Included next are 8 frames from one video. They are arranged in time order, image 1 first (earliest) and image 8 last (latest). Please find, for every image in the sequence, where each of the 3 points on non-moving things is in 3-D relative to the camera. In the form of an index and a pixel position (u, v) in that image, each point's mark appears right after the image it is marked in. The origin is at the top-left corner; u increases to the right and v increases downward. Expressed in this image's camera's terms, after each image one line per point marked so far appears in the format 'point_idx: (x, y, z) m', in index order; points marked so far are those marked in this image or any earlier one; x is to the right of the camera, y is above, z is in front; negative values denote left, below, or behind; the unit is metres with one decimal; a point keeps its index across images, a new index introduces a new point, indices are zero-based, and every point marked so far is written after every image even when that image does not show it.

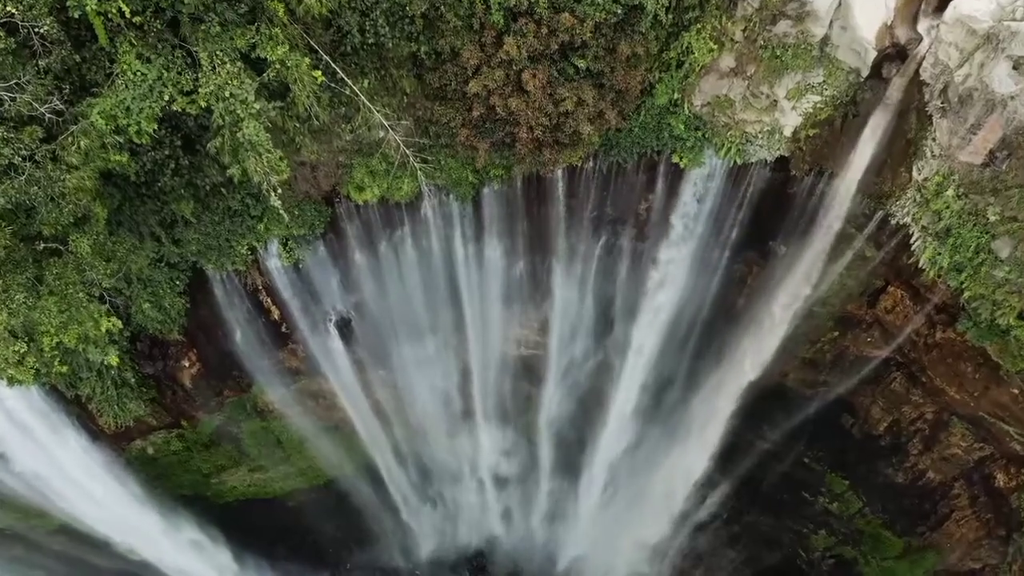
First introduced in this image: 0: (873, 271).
0: (+4.7, +0.2, +9.1) m
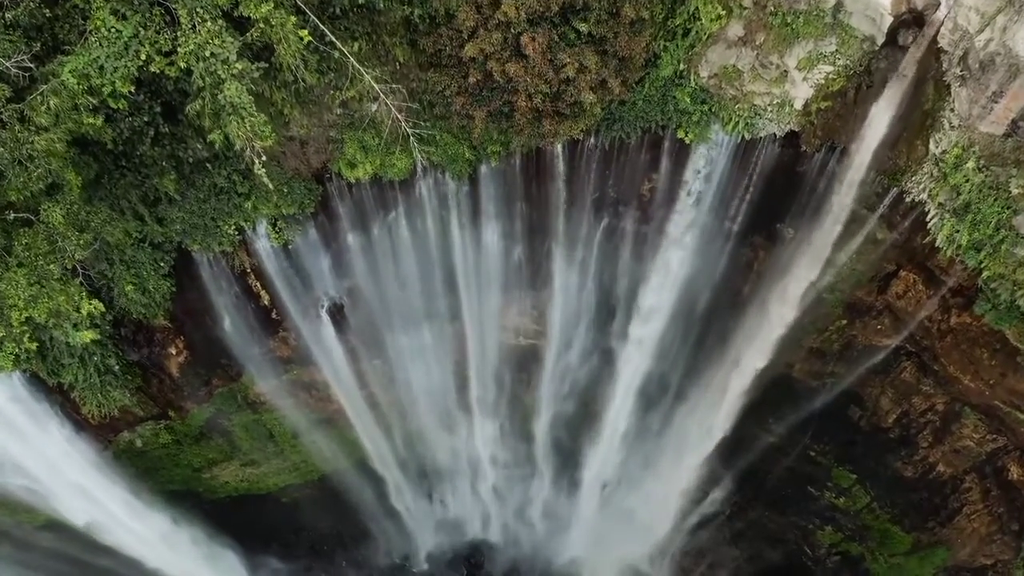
0: (+4.7, +0.4, +8.7) m
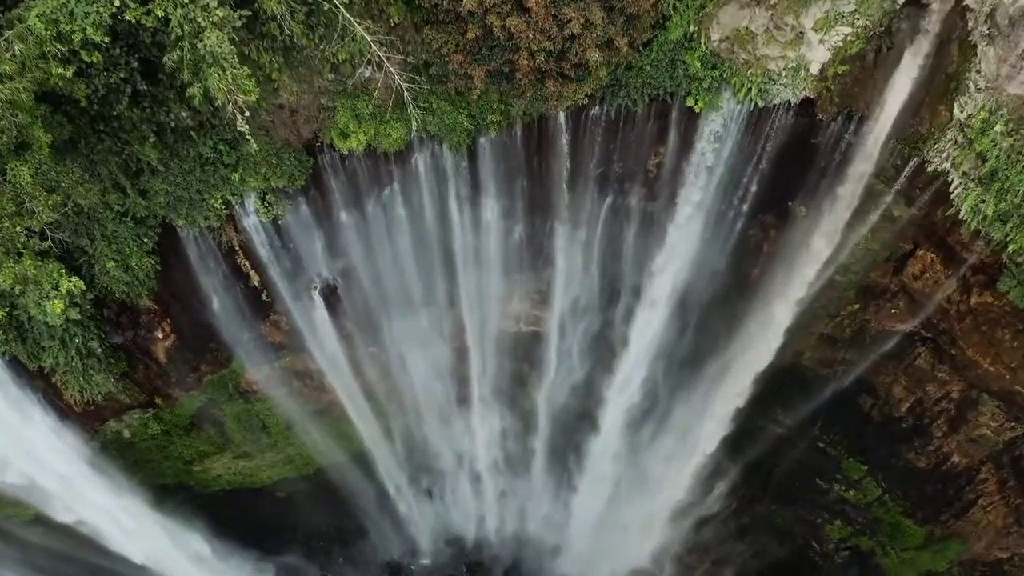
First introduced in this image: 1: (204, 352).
0: (+4.7, +0.7, +8.4) m
1: (-4.3, -0.9, +9.7) m
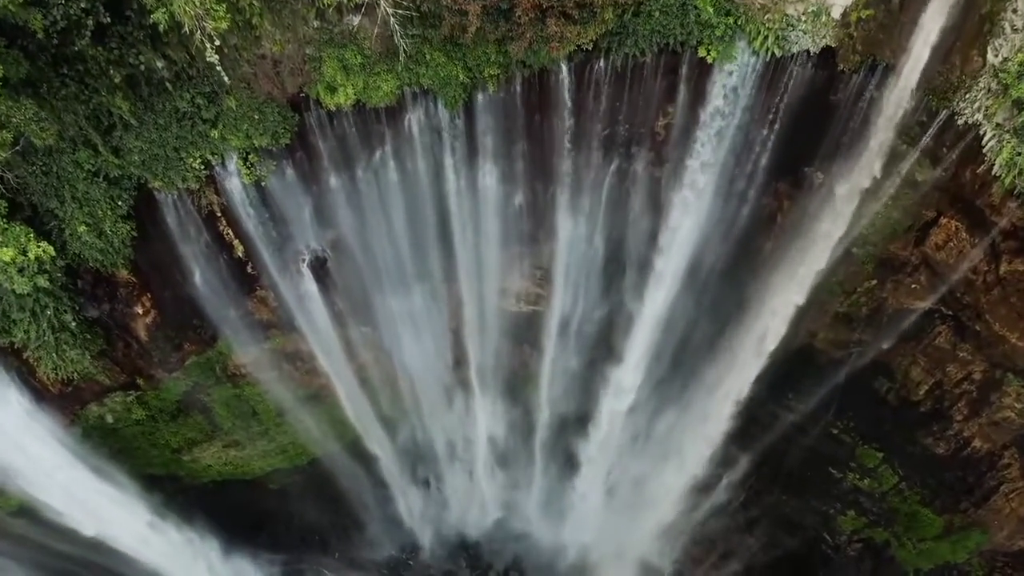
0: (+4.7, +1.1, +7.9) m
1: (-4.4, -0.5, +9.2) m
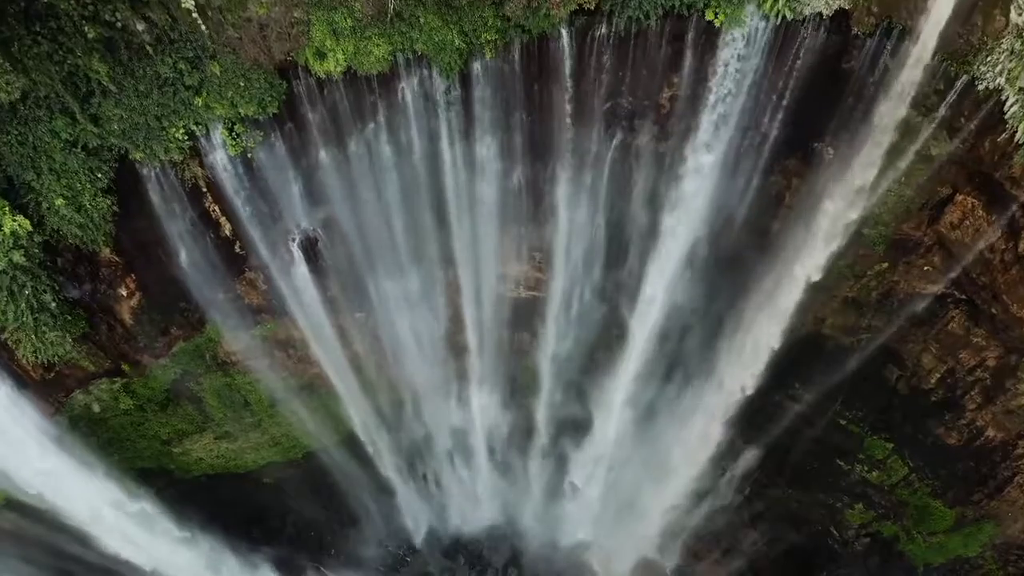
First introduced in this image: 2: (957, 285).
0: (+4.7, +1.3, +7.6) m
1: (-4.4, -0.3, +8.9) m
2: (+5.3, +0.1, +8.2) m
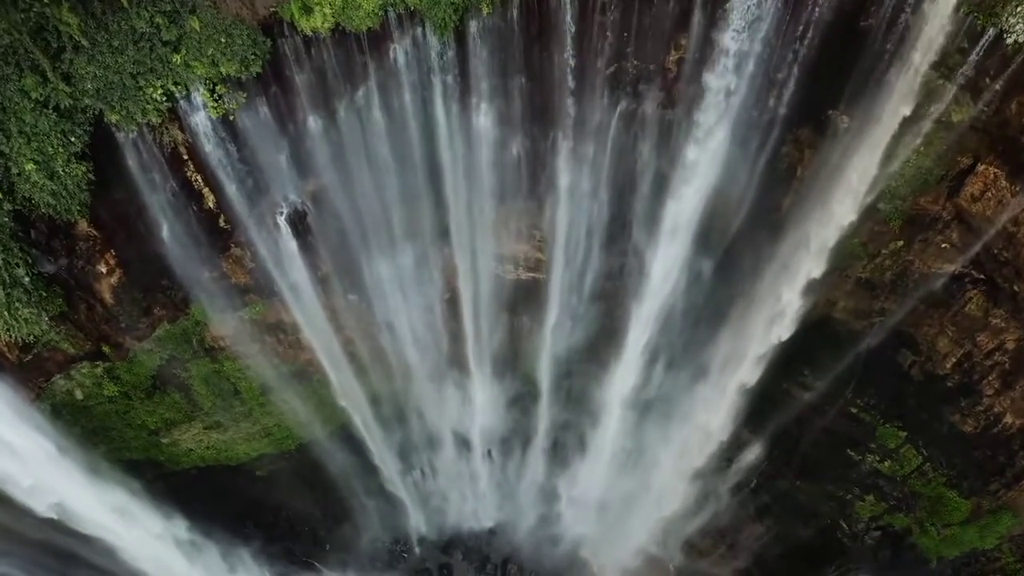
0: (+4.7, +1.6, +7.2) m
1: (-4.4, 0.0, +8.5) m
2: (+5.3, +0.3, +7.8) m
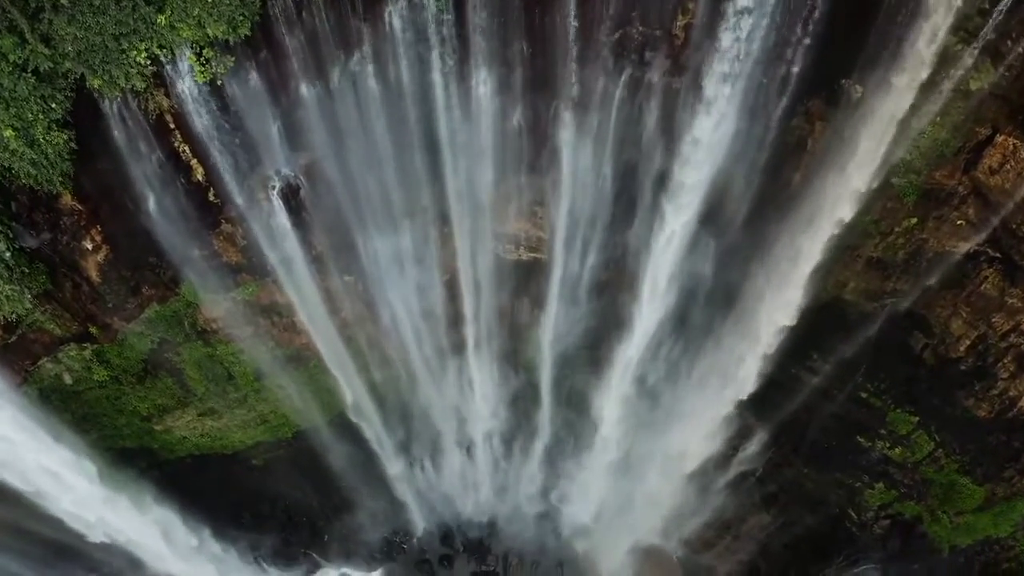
0: (+4.7, +1.8, +6.9) m
1: (-4.4, +0.2, +8.2) m
2: (+5.3, +0.6, +7.5) m
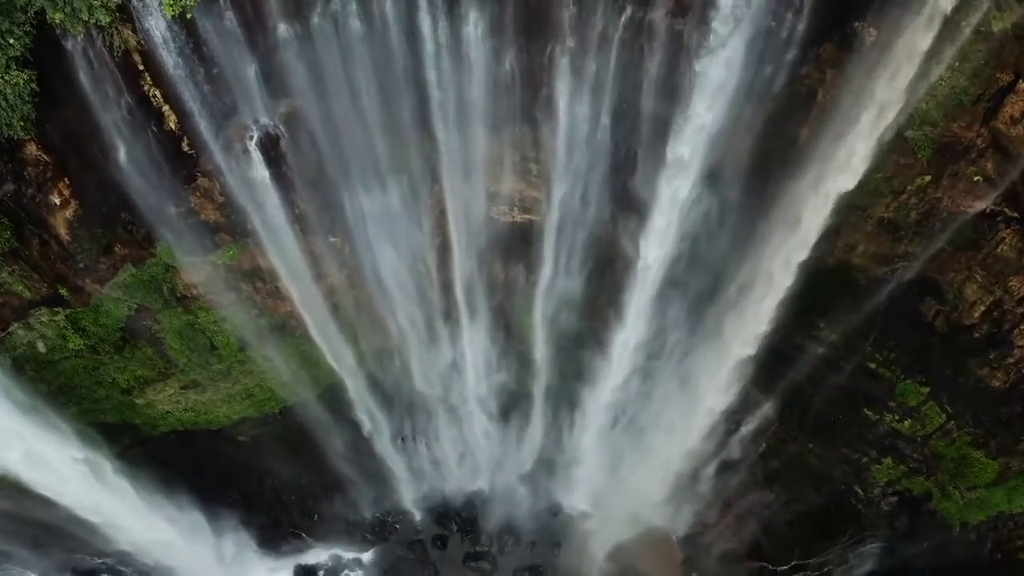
0: (+4.6, +2.3, +6.4) m
1: (-4.4, +0.7, +7.8) m
2: (+5.3, +1.1, +7.1) m
